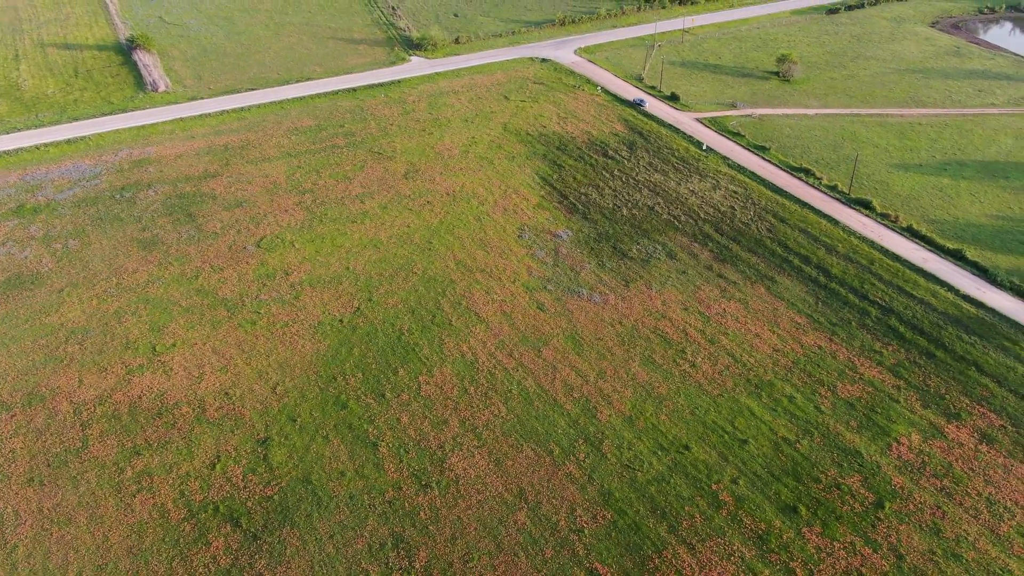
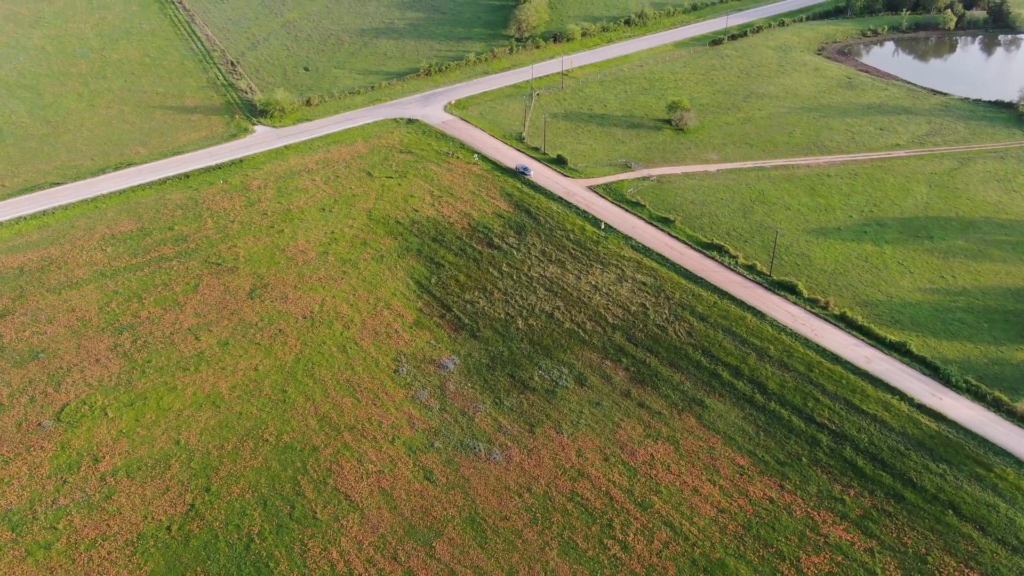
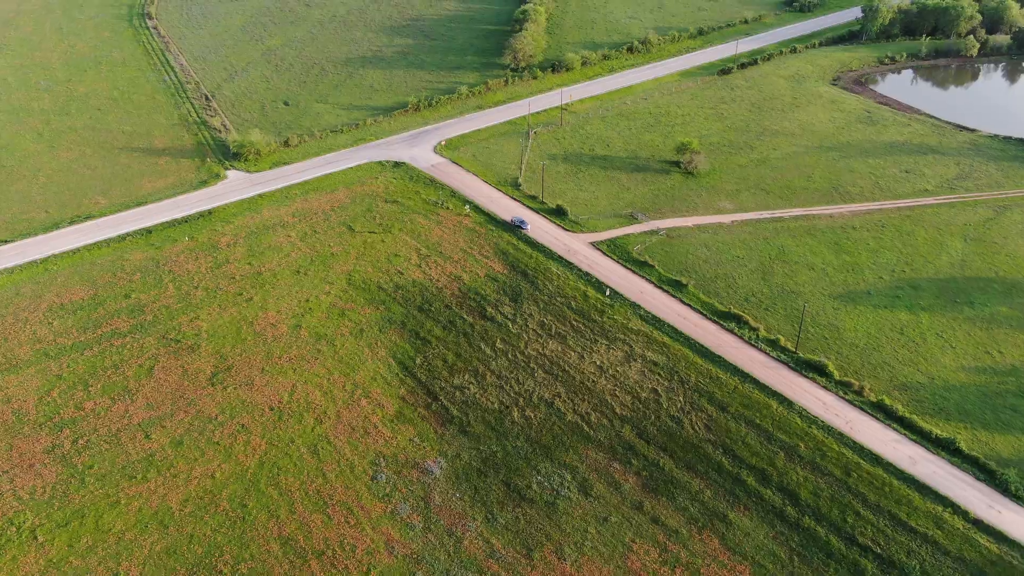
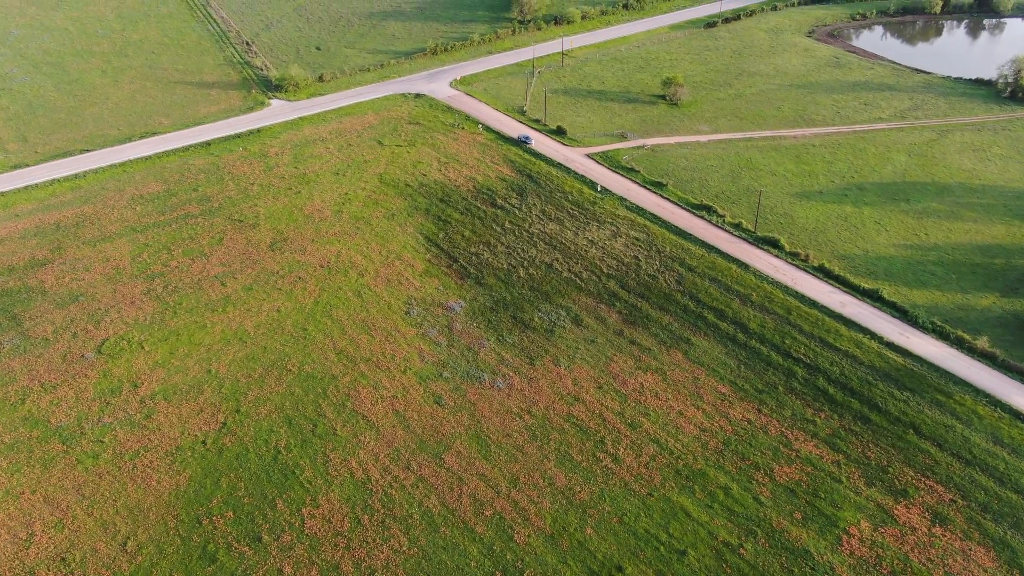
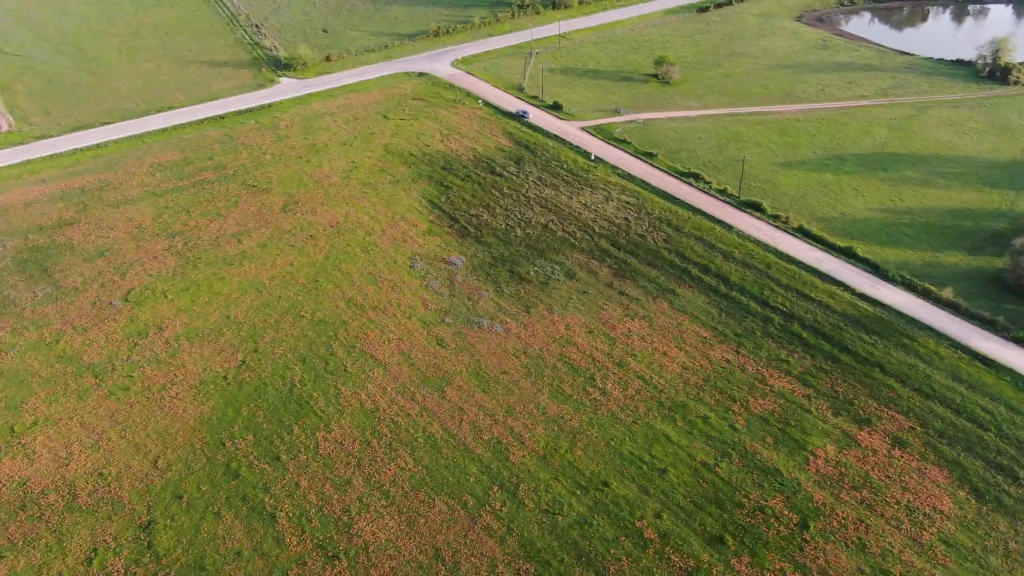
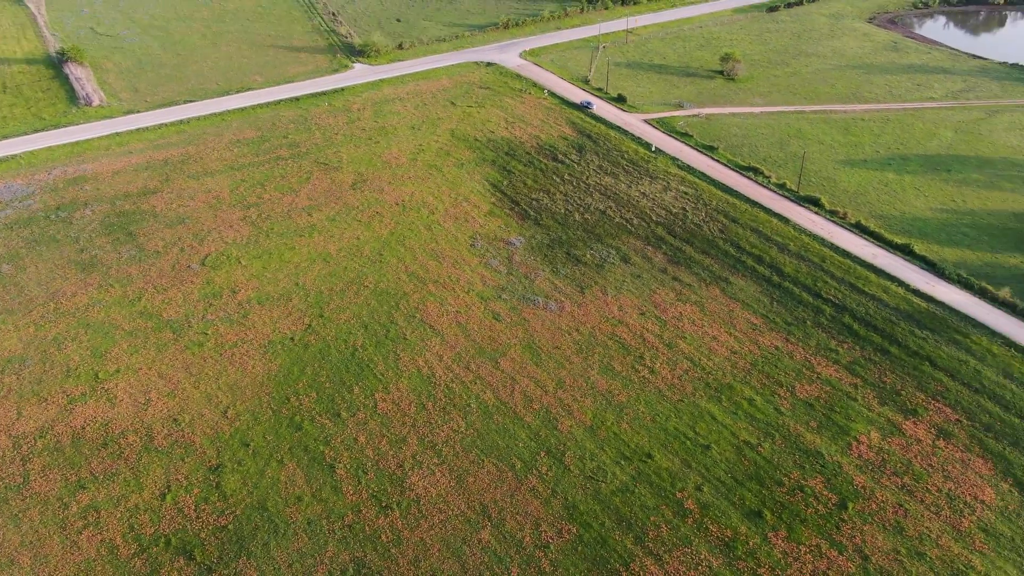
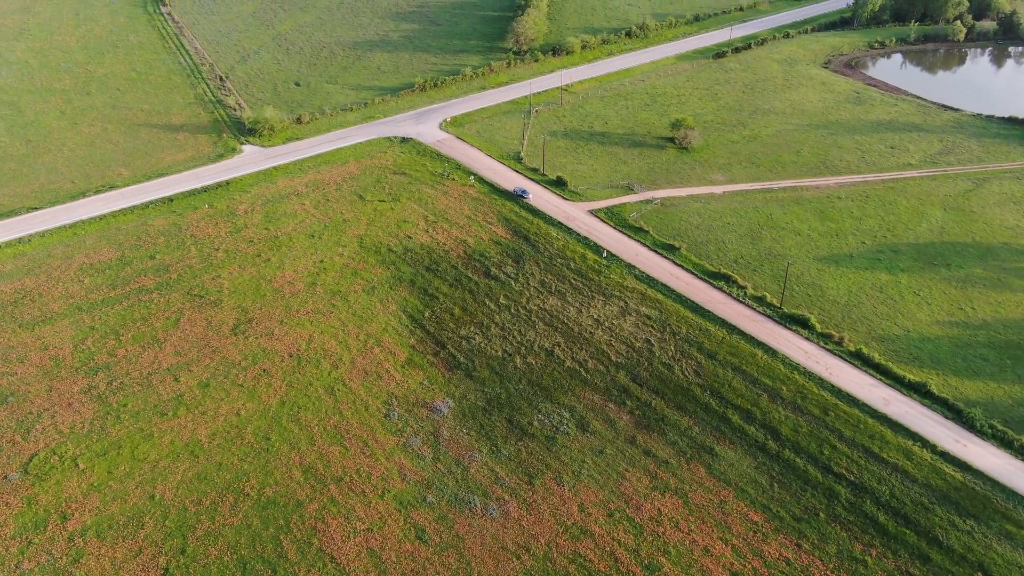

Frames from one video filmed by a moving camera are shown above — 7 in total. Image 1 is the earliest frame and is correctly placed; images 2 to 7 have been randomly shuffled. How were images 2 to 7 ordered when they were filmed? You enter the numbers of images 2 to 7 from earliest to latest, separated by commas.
6, 5, 4, 2, 7, 3
